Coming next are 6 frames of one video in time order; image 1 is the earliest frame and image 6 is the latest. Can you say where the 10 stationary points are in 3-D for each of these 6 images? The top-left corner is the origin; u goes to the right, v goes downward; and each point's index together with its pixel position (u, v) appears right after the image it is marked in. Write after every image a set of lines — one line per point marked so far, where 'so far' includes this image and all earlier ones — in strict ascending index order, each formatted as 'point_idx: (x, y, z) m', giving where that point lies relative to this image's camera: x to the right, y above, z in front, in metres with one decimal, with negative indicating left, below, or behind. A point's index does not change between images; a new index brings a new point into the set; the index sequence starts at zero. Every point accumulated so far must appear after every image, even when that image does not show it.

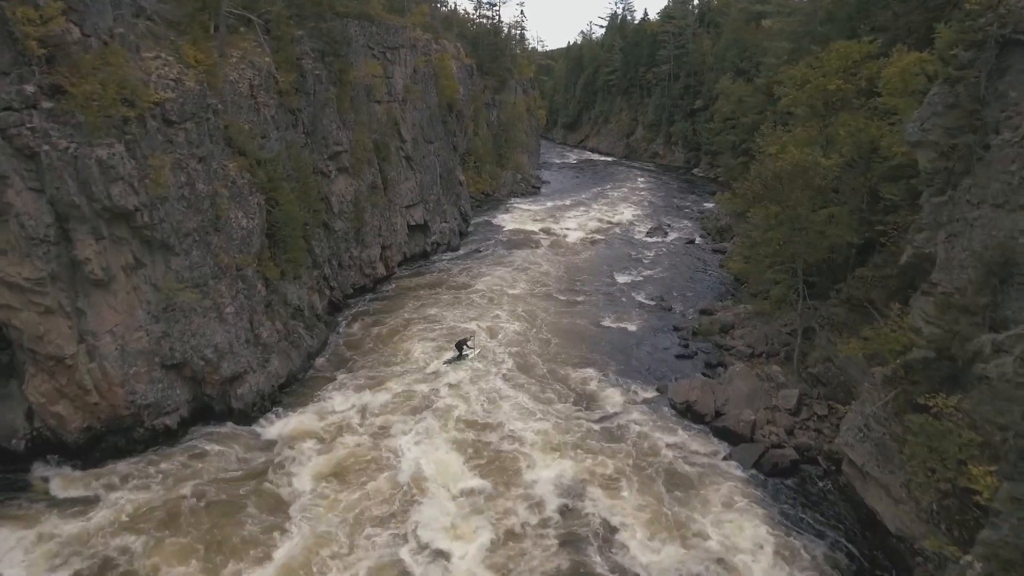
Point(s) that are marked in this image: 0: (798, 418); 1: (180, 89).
0: (+8.7, -4.0, +19.5) m
1: (-9.9, +5.9, +19.1) m
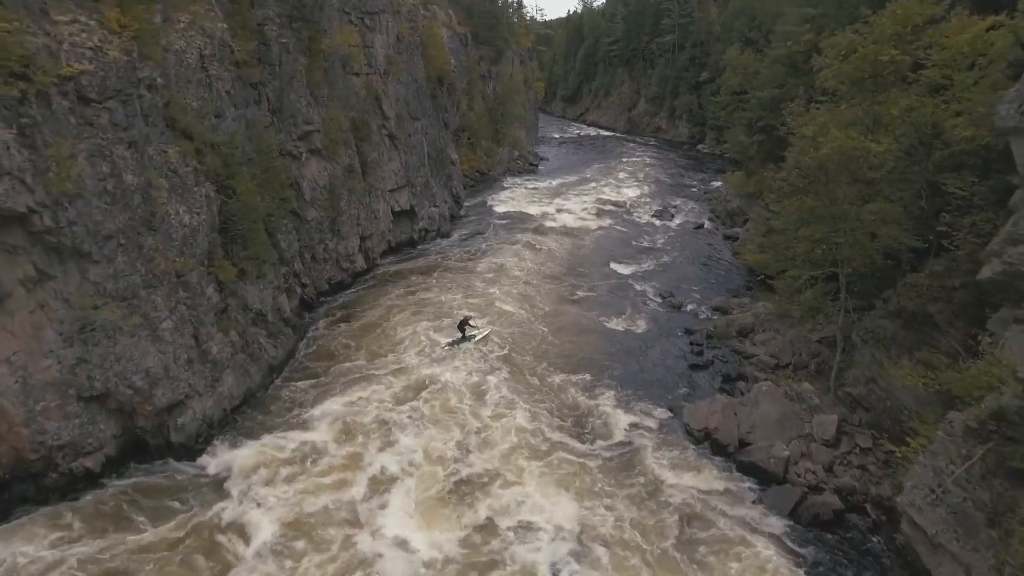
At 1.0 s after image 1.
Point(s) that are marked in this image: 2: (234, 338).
0: (+8.4, -4.2, +16.6) m
1: (-10.1, +5.6, +15.8) m
2: (-8.5, -1.5, +19.5) m
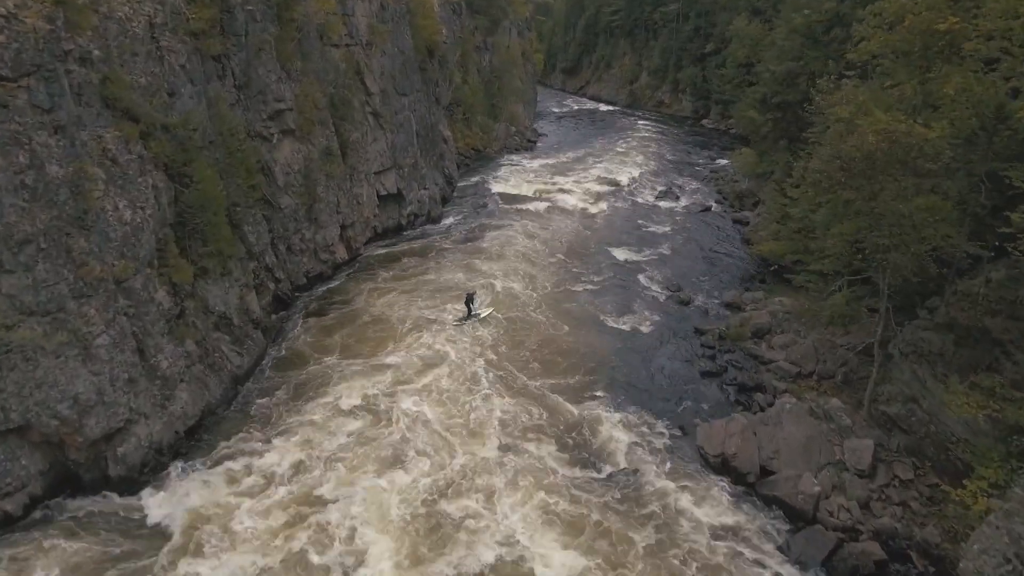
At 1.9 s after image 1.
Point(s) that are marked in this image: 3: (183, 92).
0: (+8.2, -4.4, +14.5) m
1: (-10.4, +5.4, +13.3) m
2: (-8.7, -1.6, +17.3) m
3: (-9.9, +5.9, +19.3) m
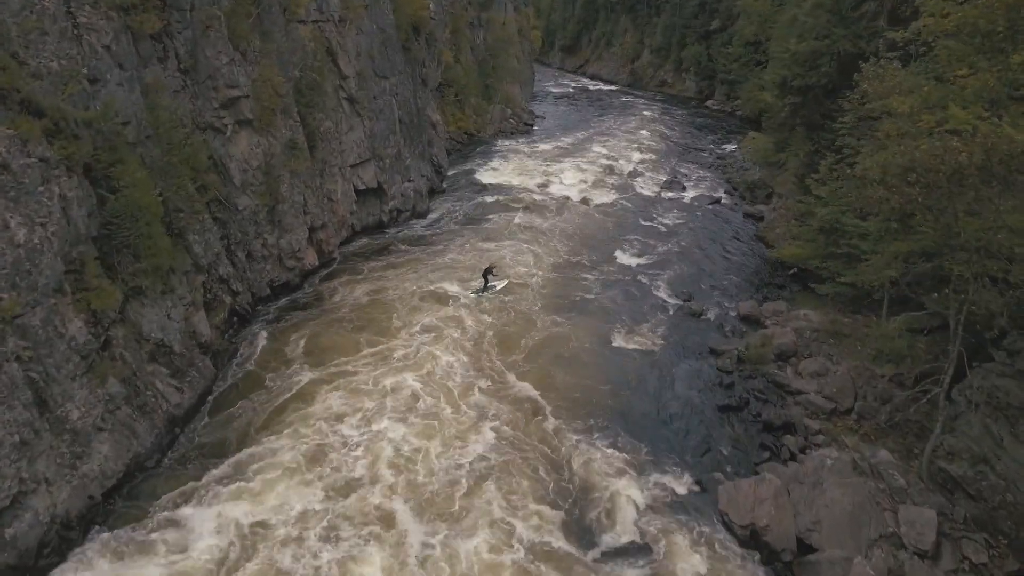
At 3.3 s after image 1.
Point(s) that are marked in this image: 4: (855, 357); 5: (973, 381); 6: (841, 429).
0: (+7.9, -5.2, +11.8) m
1: (-10.7, +4.6, +10.2) m
2: (-9.0, -2.3, +14.5) m
3: (-10.2, +5.3, +16.2) m
4: (+9.7, -1.9, +18.2) m
5: (+9.7, -1.9, +13.6) m
6: (+8.3, -3.5, +16.0) m
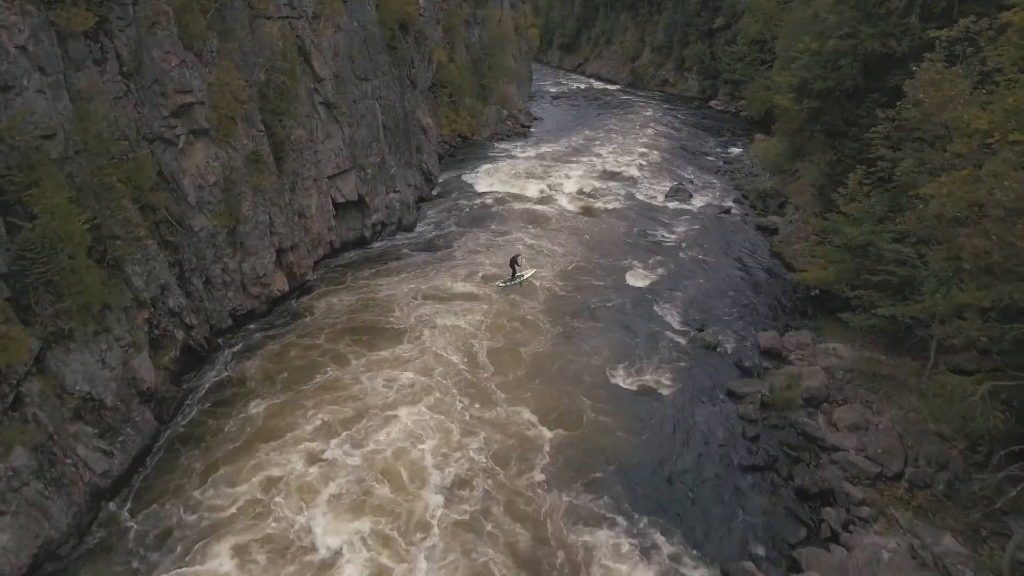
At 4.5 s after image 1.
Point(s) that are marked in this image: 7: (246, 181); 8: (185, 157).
0: (+7.7, -6.1, +9.4) m
1: (-10.9, +3.6, +7.7) m
2: (-9.2, -3.2, +12.0) m
3: (-10.5, +4.4, +13.7) m
4: (+9.5, -2.9, +15.8) m
5: (+9.5, -2.9, +11.1) m
6: (+8.0, -4.5, +13.6) m
7: (-8.3, +3.4, +20.0) m
8: (-9.3, +3.7, +18.1) m
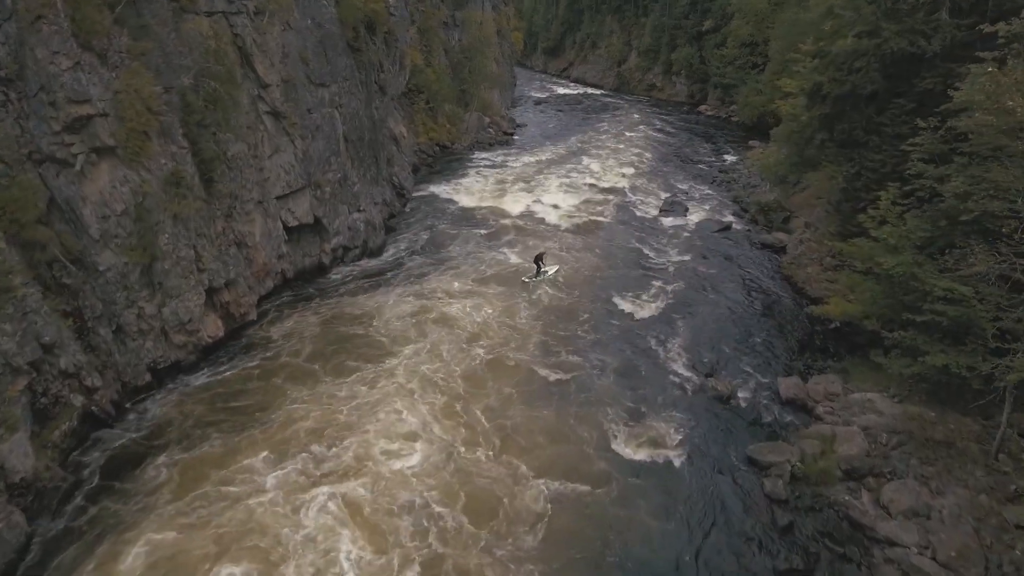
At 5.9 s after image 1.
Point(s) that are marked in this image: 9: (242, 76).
0: (+7.3, -7.1, +6.4) m
1: (-11.3, +2.5, +4.4) m
2: (-9.6, -4.4, +8.6) m
3: (-11.0, +3.2, +10.4) m
4: (+9.0, -3.9, +12.8) m
5: (+9.1, -3.8, +8.2) m
6: (+7.6, -5.5, +10.5) m
7: (-8.9, +2.1, +16.7) m
8: (-9.9, +2.5, +14.8) m
9: (-8.3, +6.6, +19.7) m
